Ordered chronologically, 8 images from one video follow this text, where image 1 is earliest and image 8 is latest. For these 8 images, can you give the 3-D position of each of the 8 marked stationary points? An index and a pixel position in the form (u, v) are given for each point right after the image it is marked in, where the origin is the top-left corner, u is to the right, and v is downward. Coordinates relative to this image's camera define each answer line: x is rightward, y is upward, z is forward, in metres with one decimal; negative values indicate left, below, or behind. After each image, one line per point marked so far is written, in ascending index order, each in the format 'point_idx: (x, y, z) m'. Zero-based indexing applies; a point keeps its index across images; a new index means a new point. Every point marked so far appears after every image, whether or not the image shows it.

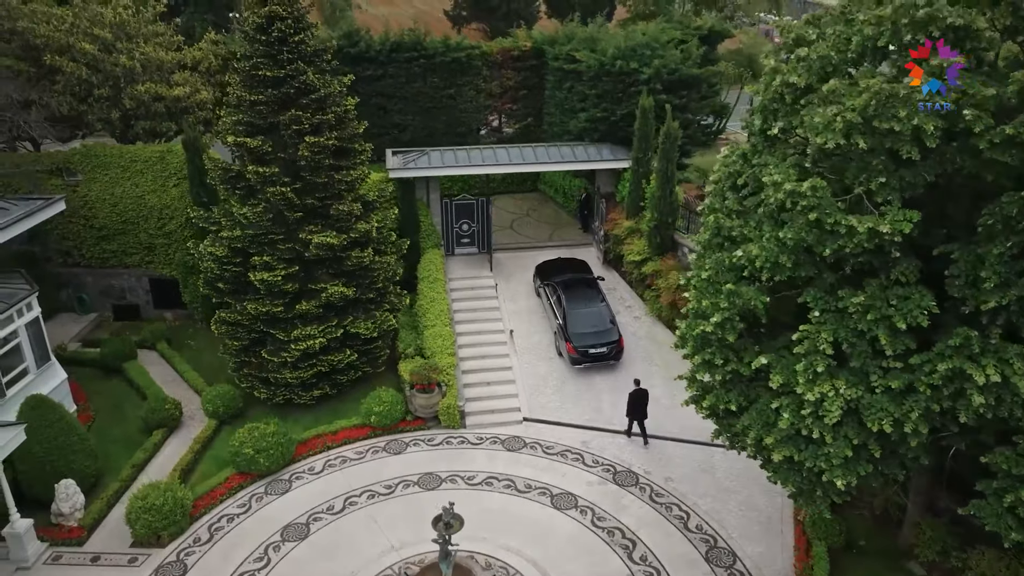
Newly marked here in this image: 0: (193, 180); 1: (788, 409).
0: (-8.2, +2.8, +19.5) m
1: (+3.8, -1.7, +10.4) m
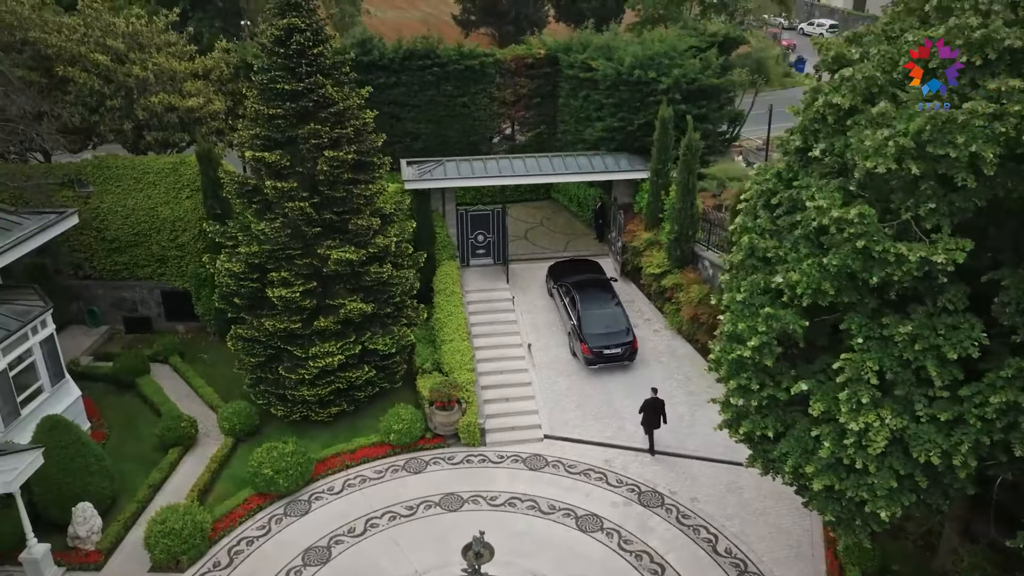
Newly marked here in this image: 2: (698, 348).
0: (-7.8, +2.4, +19.2) m
1: (+4.3, -2.0, +10.1) m
2: (+4.7, -1.5, +19.1) m
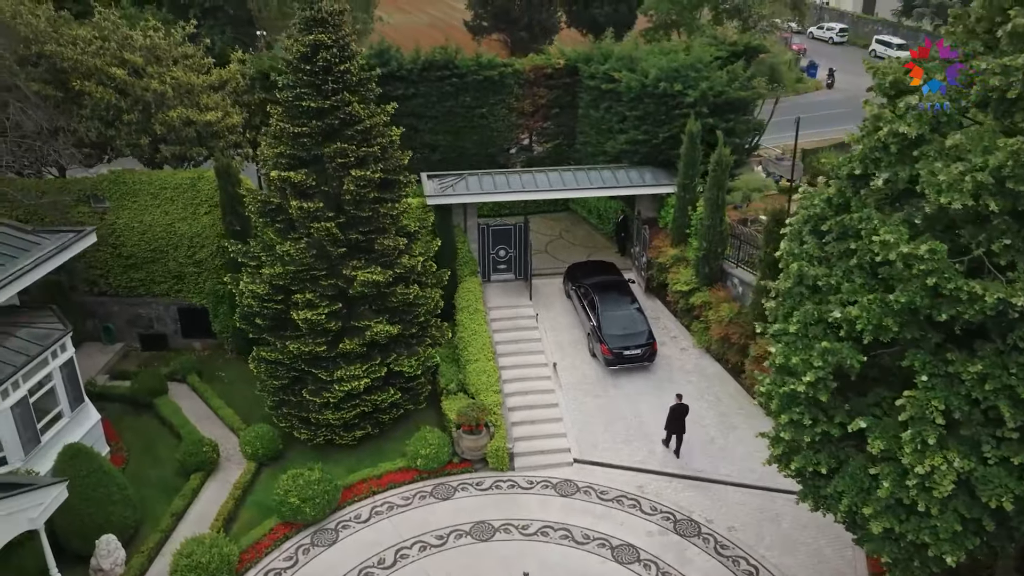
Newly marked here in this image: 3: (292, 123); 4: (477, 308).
0: (-7.1, +2.0, +18.8) m
1: (+4.9, -2.5, +9.7) m
2: (+5.4, -1.9, +18.7) m
3: (-4.4, +3.3, +15.1) m
4: (-0.9, -0.5, +19.3) m
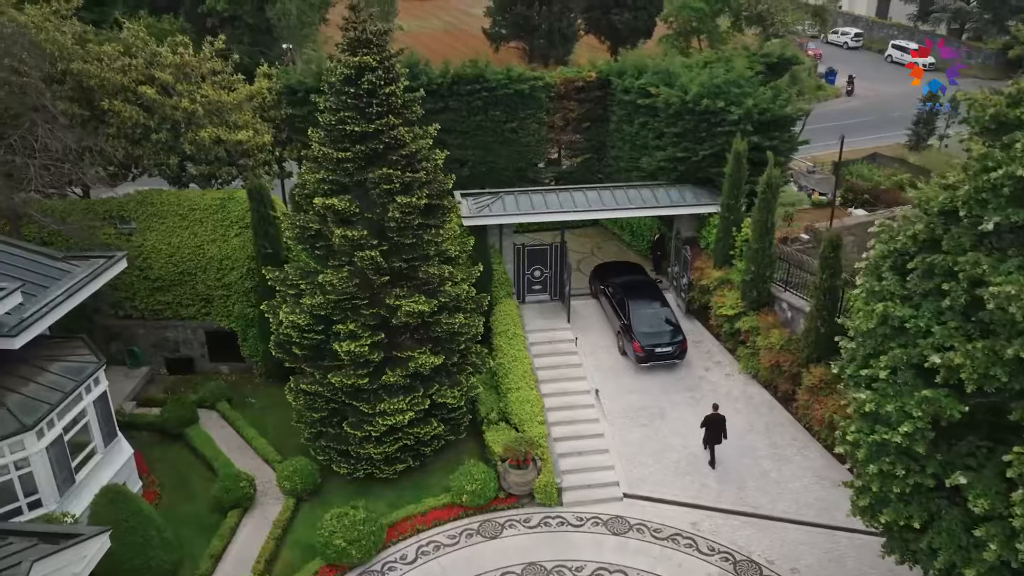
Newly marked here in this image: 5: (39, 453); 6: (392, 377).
0: (-6.2, +1.4, +18.2) m
1: (+5.9, -3.0, +9.1) m
2: (+6.3, -2.5, +18.1) m
3: (-3.4, +2.7, +14.5) m
4: (+0.1, -1.1, +18.7) m
5: (-8.0, -2.8, +12.8) m
6: (-2.4, -1.8, +15.1) m
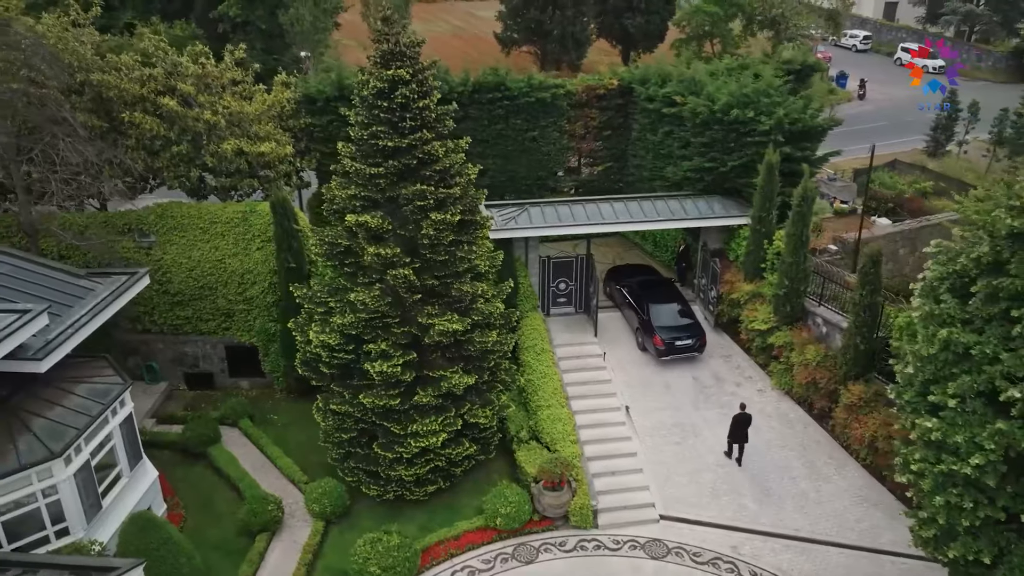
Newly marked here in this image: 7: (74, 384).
0: (-5.5, +1.0, +17.9) m
1: (+6.6, -3.4, +8.8) m
2: (+7.0, -2.9, +17.8) m
3: (-2.7, +2.3, +14.2) m
4: (+0.8, -1.5, +18.3) m
5: (-7.3, -3.2, +12.4) m
6: (-1.7, -2.1, +14.7) m
7: (-8.0, -1.7, +13.7) m
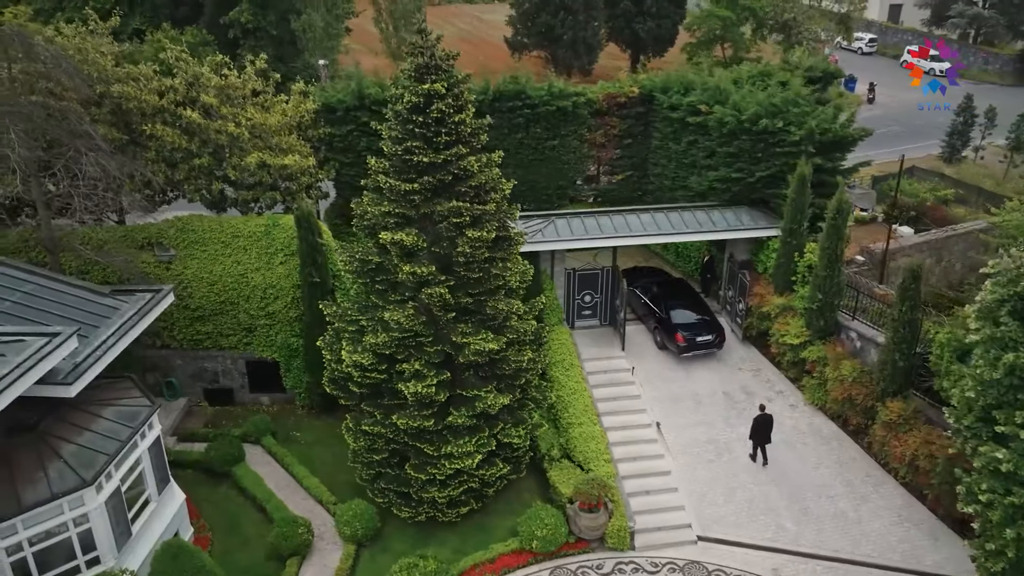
0: (-4.8, +0.7, +17.5) m
1: (+7.3, -3.7, +8.5) m
2: (+7.7, -3.2, +17.5) m
3: (-2.0, +2.0, +13.8) m
4: (+1.4, -1.8, +18.0) m
5: (-6.6, -3.5, +12.1) m
6: (-1.0, -2.5, +14.4) m
7: (-7.3, -2.1, +13.4) m
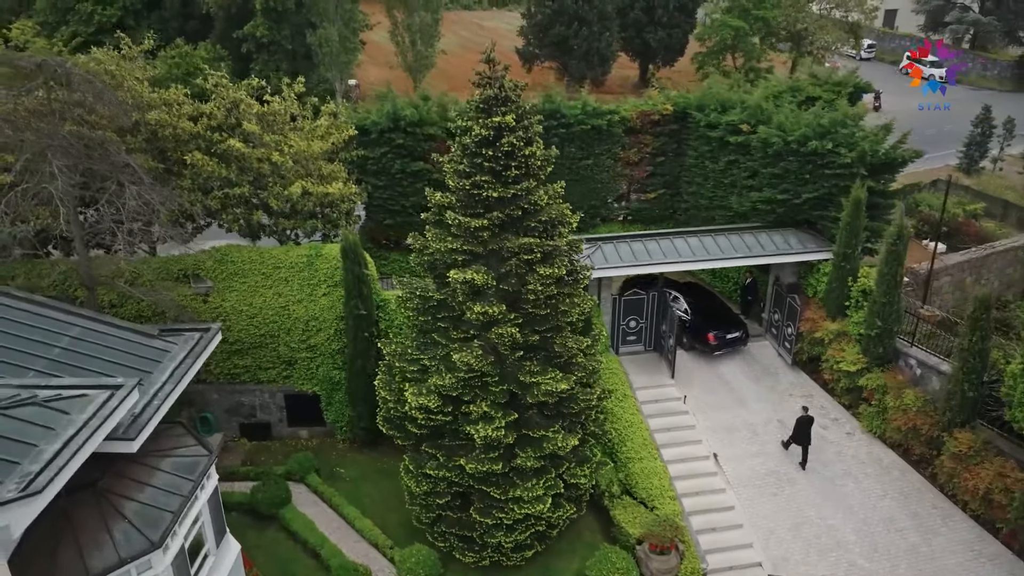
0: (-3.6, -0.1, +16.9) m
1: (+8.7, -4.3, +8.2) m
2: (+8.9, -3.8, +17.2) m
3: (-0.8, +1.3, +13.3) m
4: (+2.6, -2.5, +17.6) m
5: (-5.3, -4.3, +11.4) m
6: (+0.3, -3.2, +13.8) m
7: (-5.9, -2.9, +12.7) m
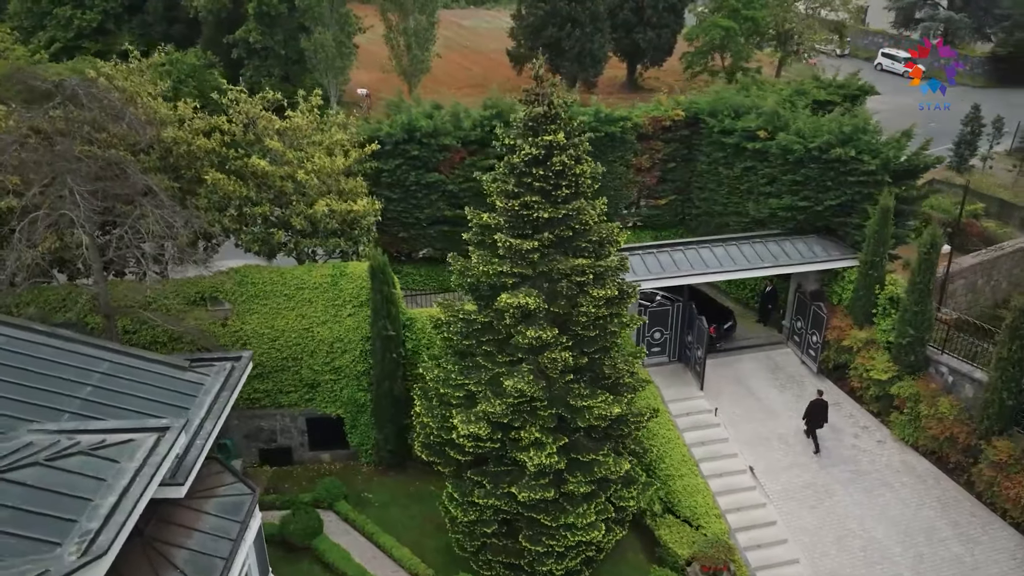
0: (-2.9, -0.5, +16.4) m
1: (+9.9, -4.5, +8.2) m
2: (+9.7, -4.0, +17.2) m
3: (+0.1, +0.9, +12.9) m
4: (+3.4, -2.8, +17.3) m
5: (-4.2, -4.8, +10.8) m
6: (+1.2, -3.5, +13.5) m
7: (-5.0, -3.4, +12.1) m
